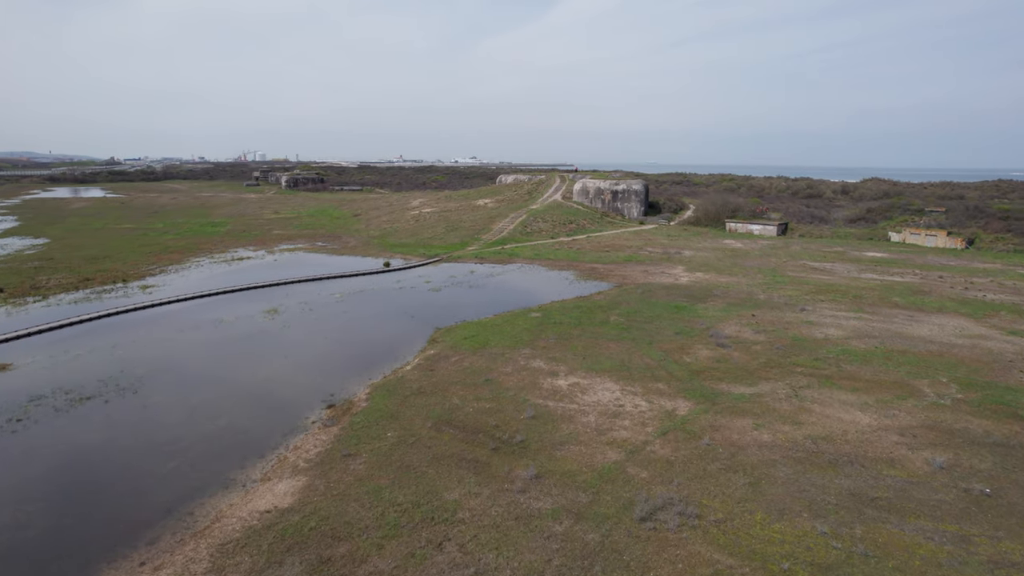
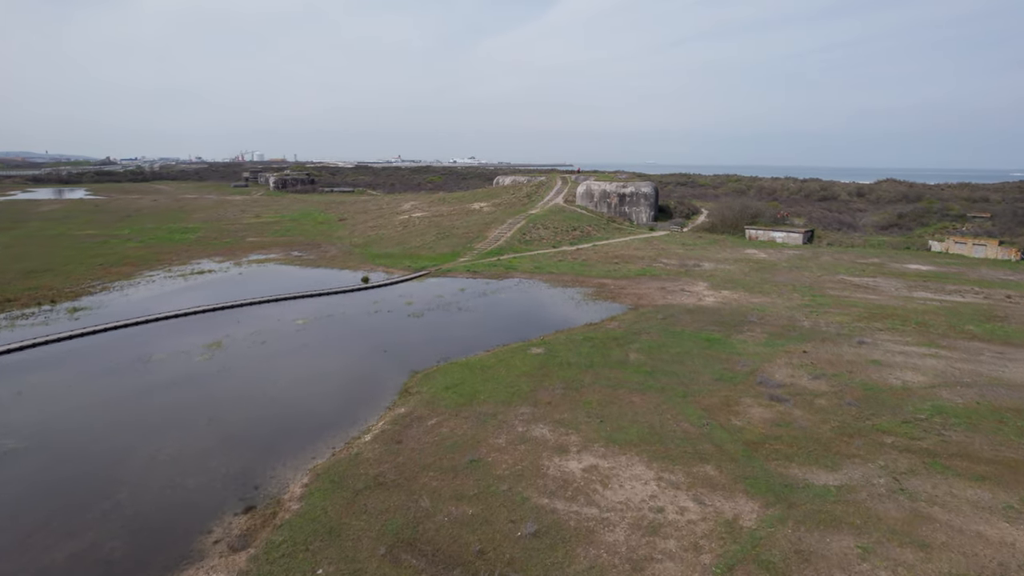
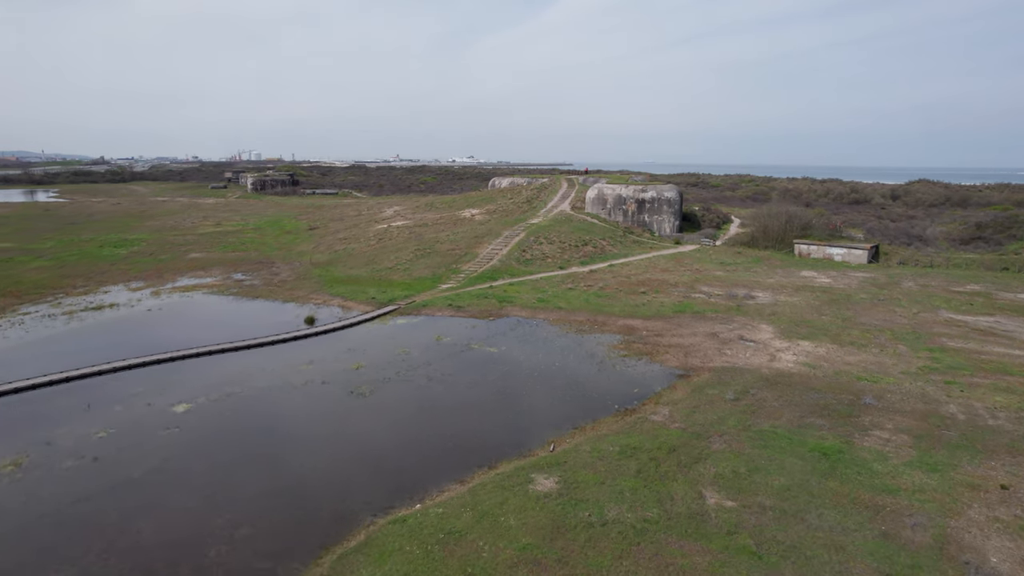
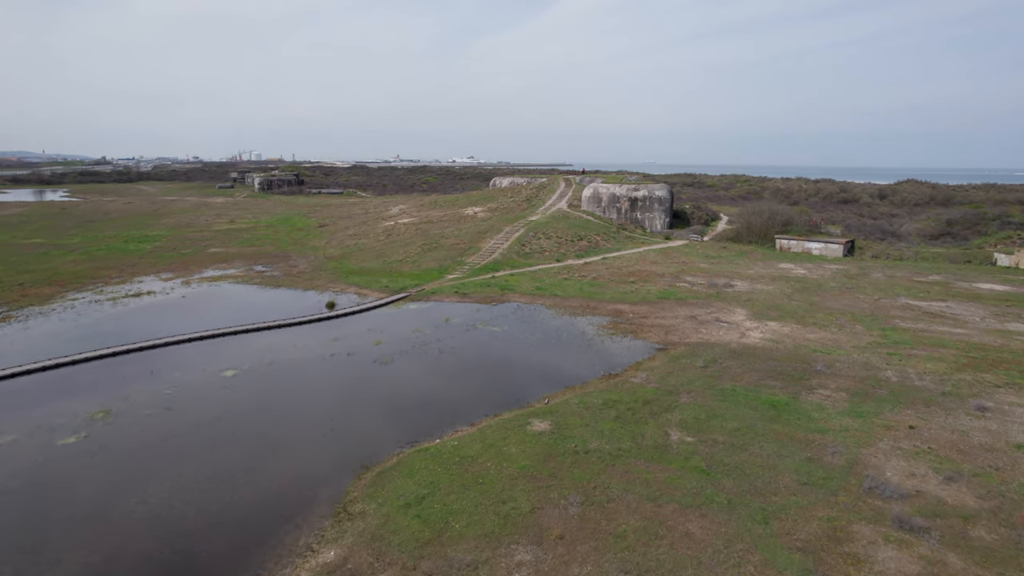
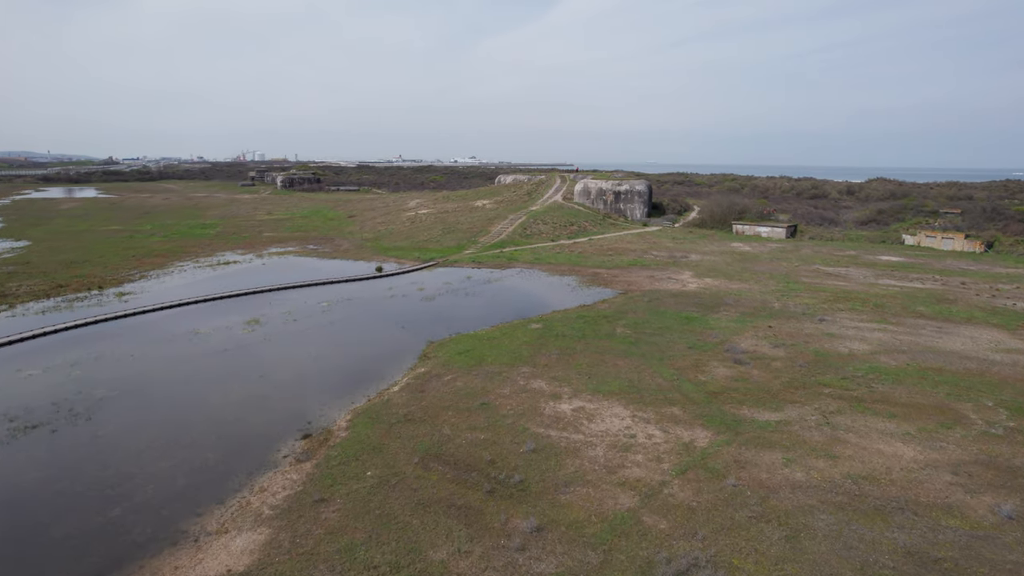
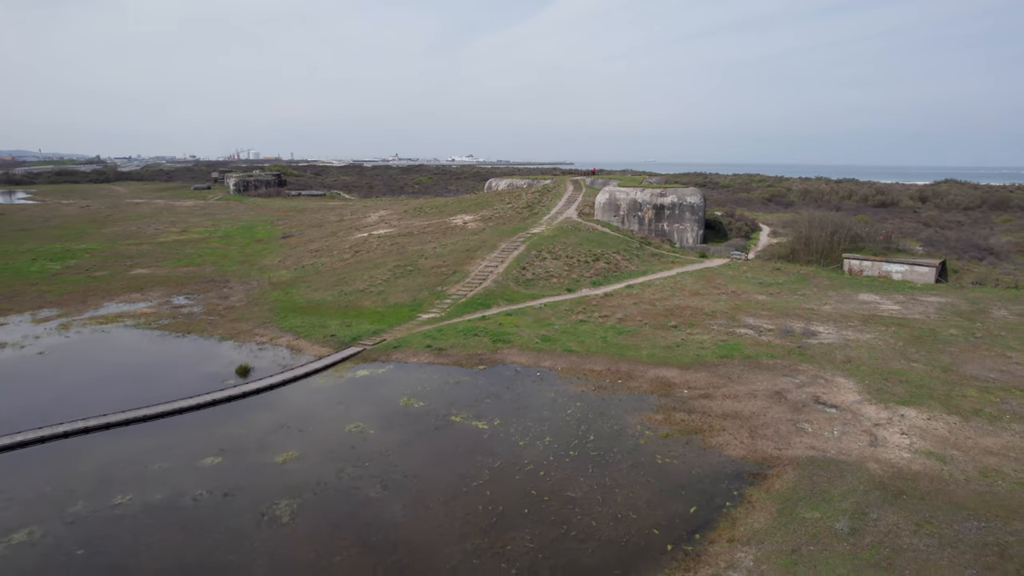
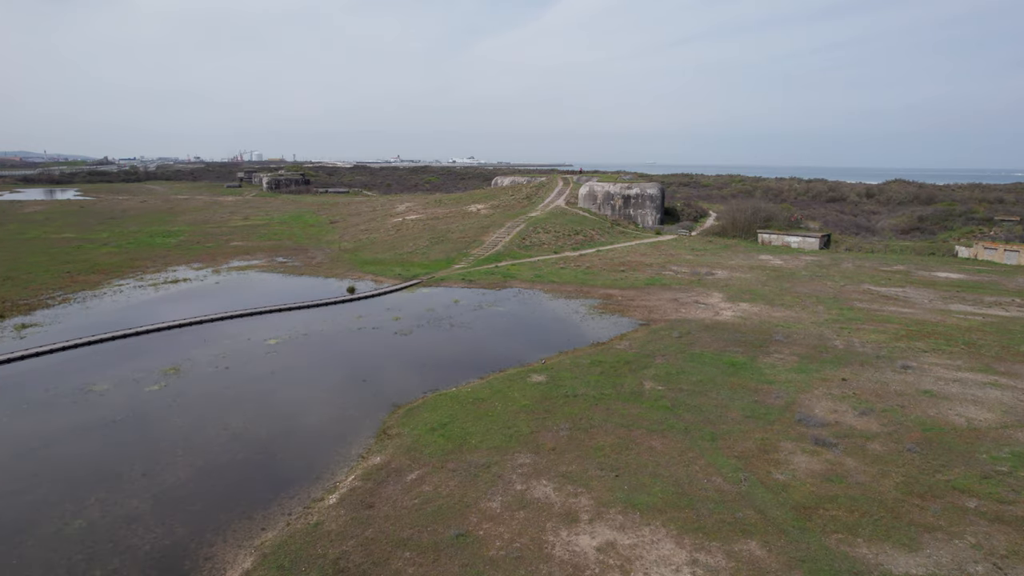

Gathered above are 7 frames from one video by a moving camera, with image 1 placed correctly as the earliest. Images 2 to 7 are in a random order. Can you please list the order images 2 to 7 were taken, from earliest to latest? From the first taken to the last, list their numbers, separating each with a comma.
5, 2, 7, 4, 3, 6
